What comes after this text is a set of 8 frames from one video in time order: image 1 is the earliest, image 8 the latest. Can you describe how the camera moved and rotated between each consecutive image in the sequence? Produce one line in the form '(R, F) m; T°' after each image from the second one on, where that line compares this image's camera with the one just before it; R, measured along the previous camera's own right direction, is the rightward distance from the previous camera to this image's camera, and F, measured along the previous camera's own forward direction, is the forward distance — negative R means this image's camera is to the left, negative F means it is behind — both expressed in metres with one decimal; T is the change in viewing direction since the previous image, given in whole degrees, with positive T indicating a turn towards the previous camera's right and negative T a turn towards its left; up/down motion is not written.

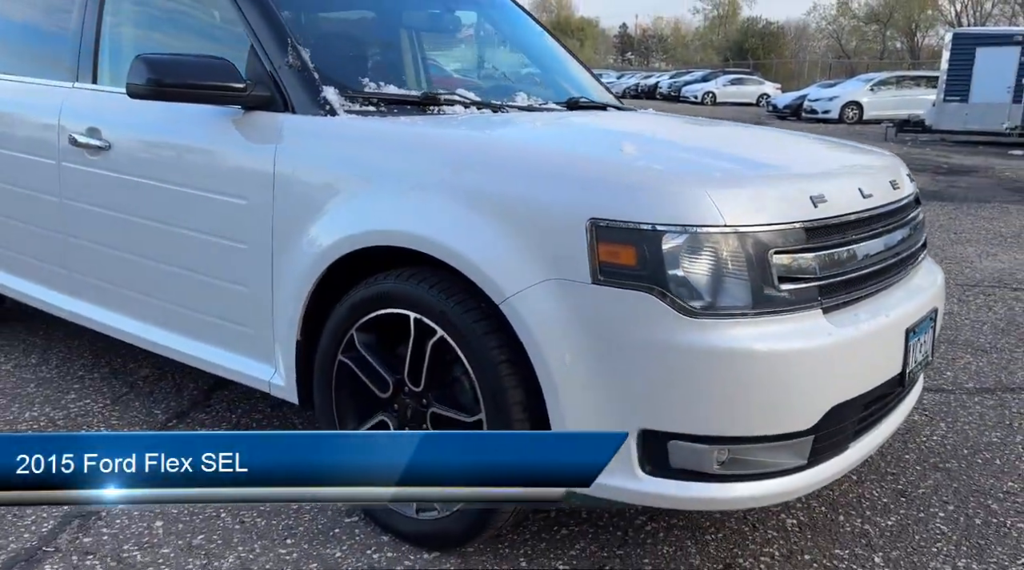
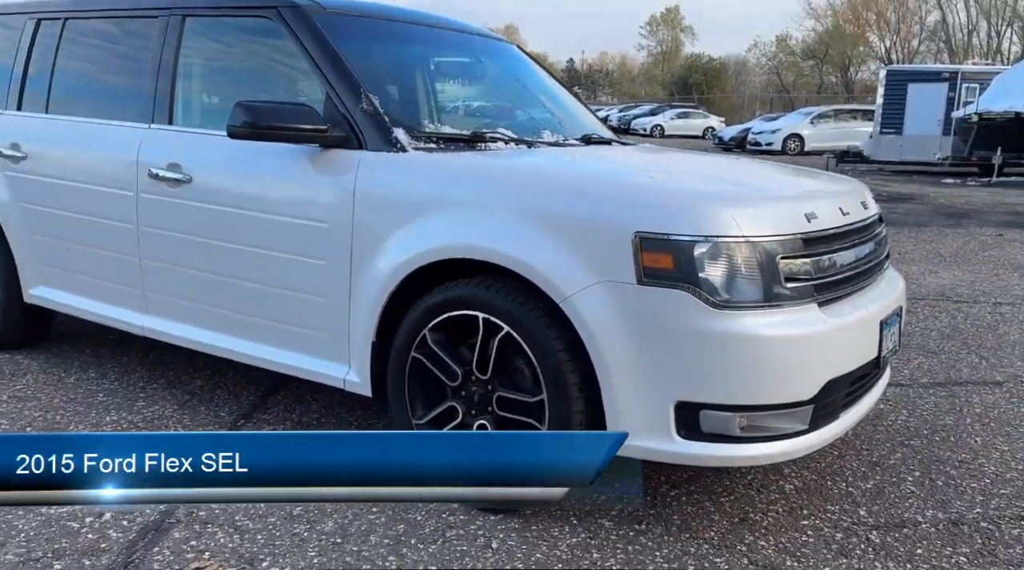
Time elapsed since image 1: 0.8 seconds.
(-0.3, -0.4) m; +4°
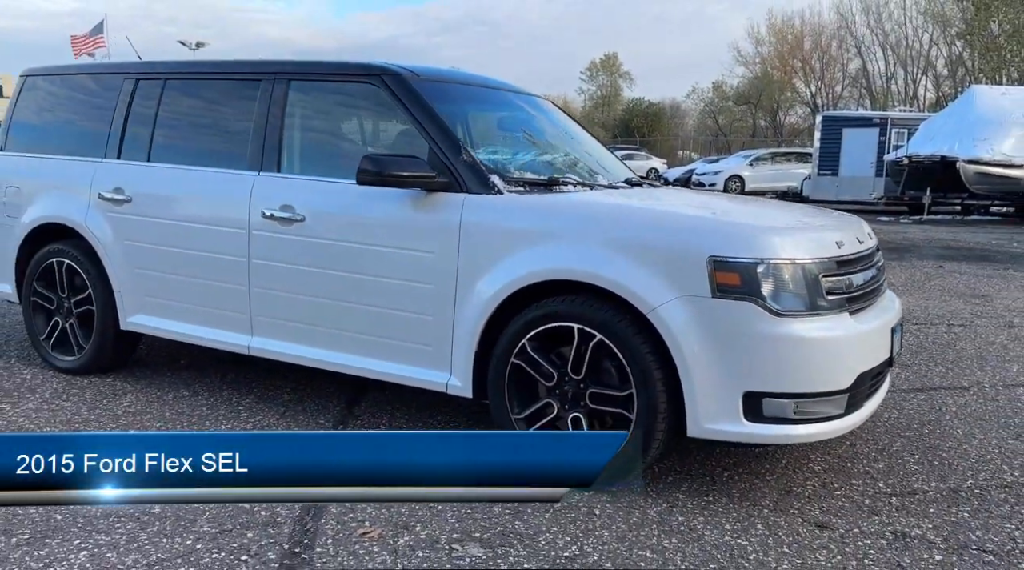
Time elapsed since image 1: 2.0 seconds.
(-0.6, -0.5) m; +4°
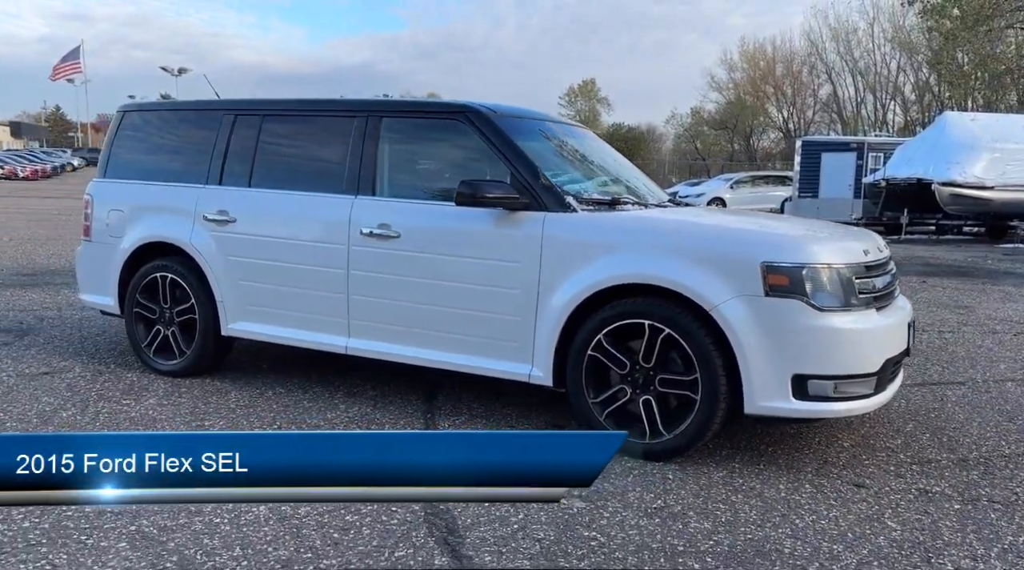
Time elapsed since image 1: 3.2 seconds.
(-0.5, -0.6) m; +2°
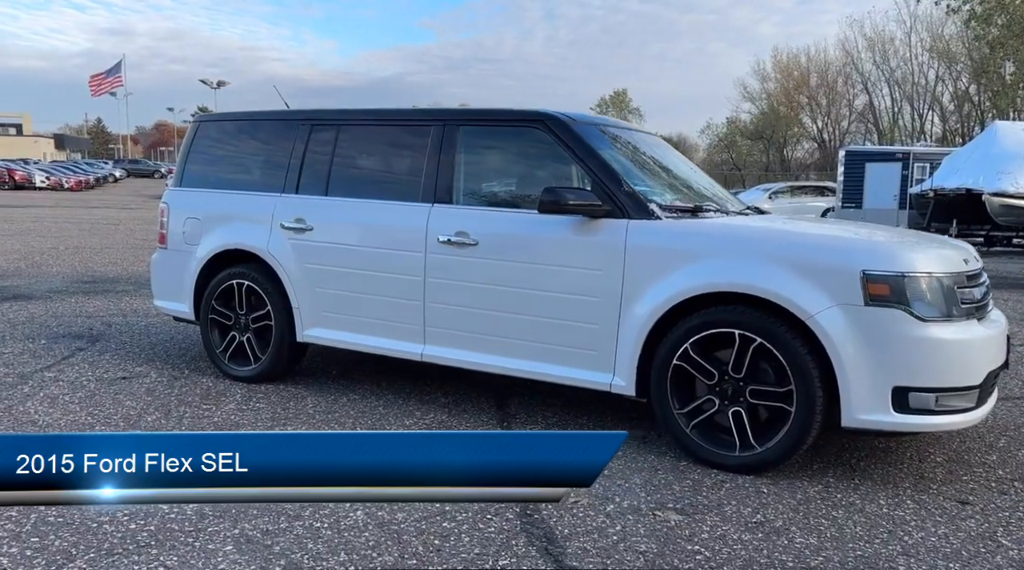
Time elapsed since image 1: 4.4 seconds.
(-0.3, 0.0) m; -2°
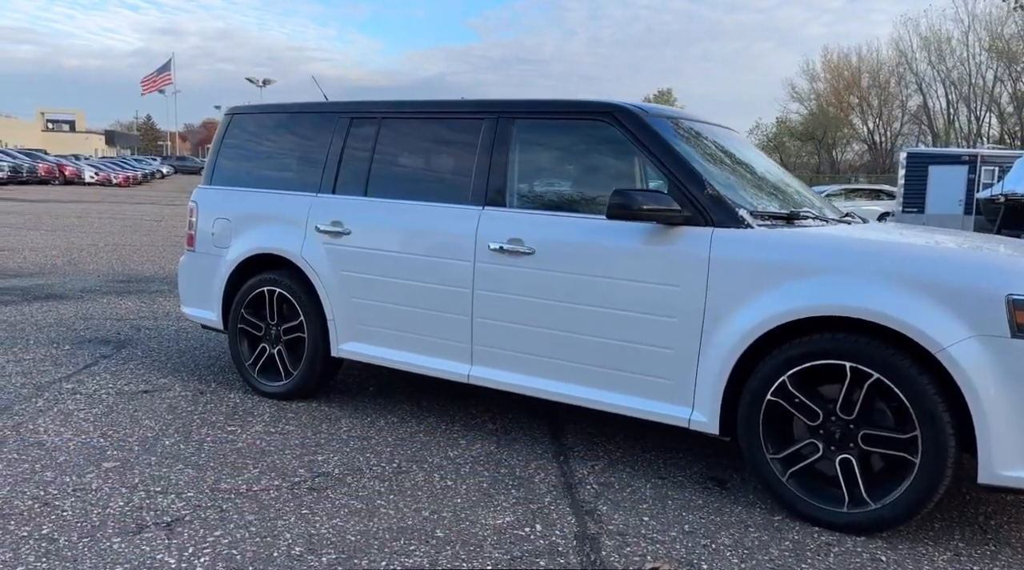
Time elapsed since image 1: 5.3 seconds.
(-0.1, +0.5) m; -3°
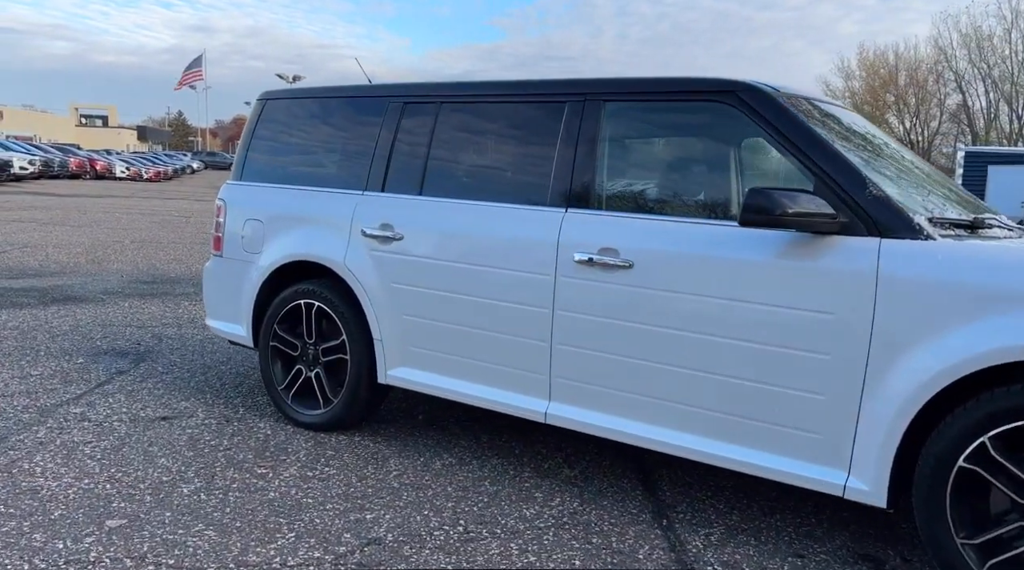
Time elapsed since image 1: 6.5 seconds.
(-0.3, +0.7) m; -2°
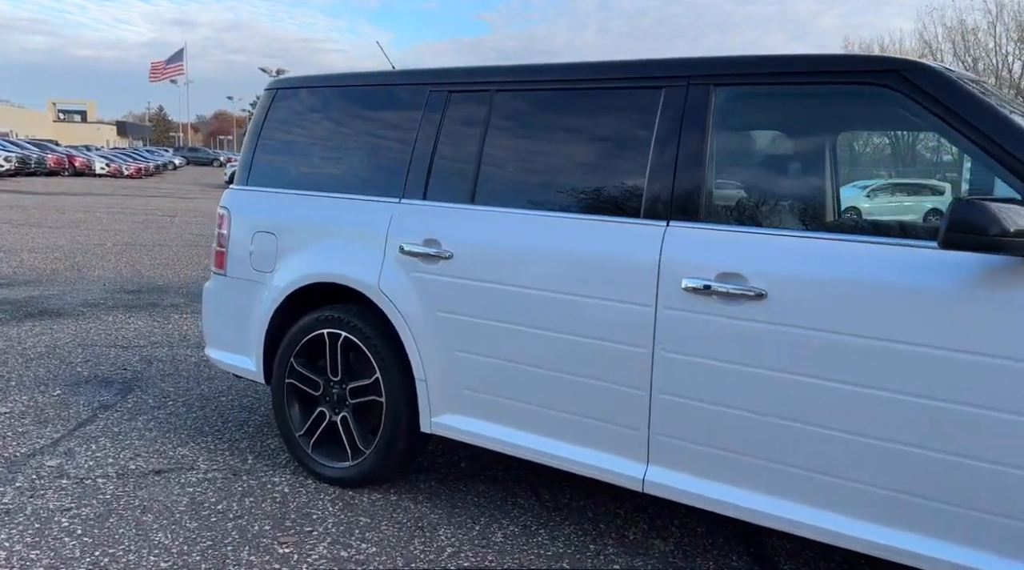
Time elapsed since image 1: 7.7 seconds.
(-0.4, +0.7) m; +1°
